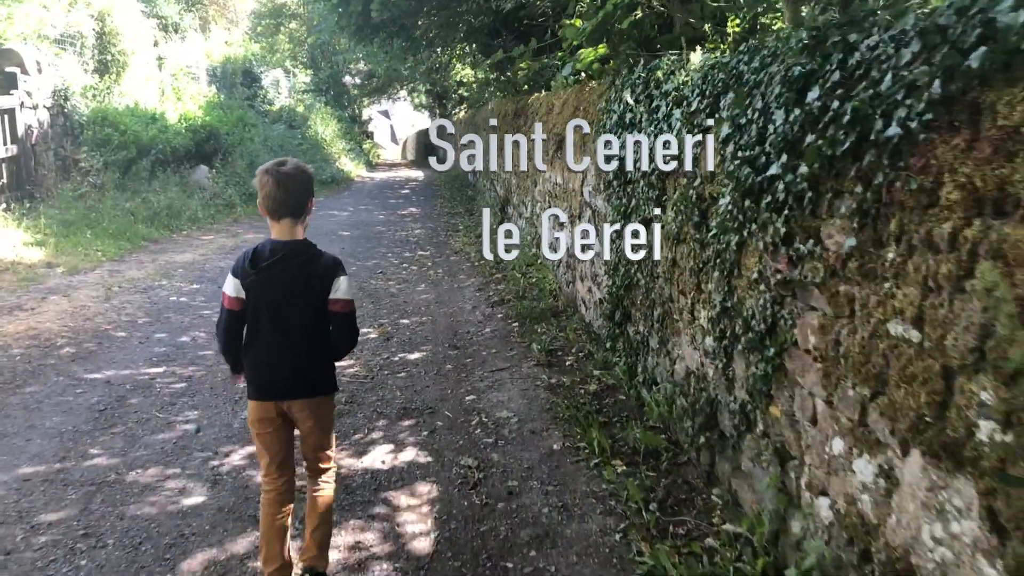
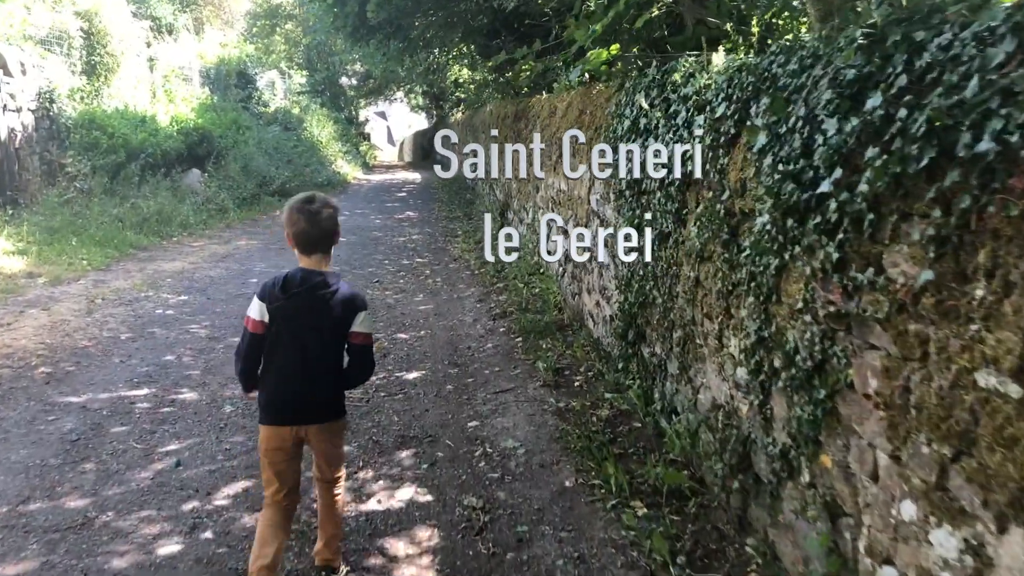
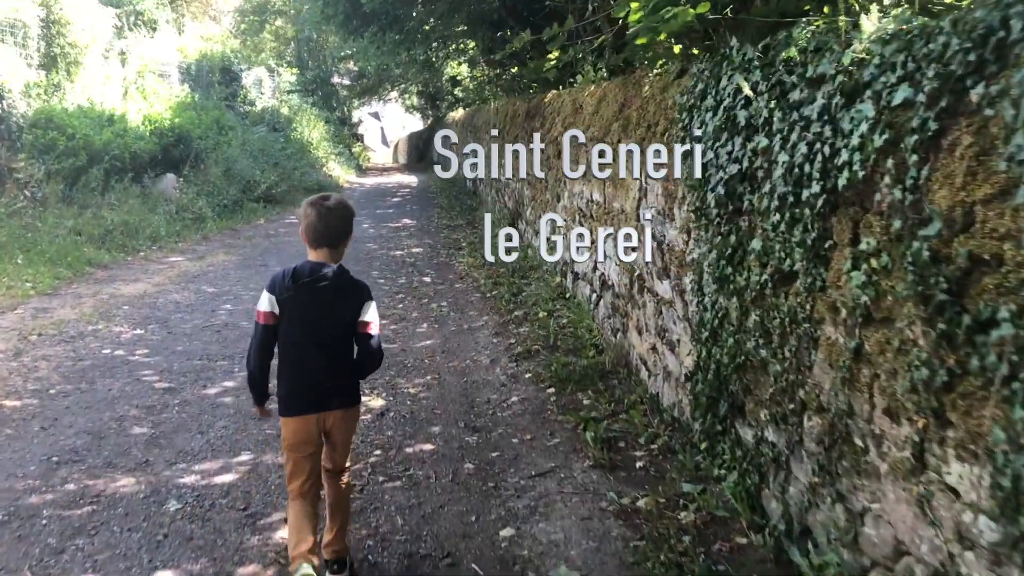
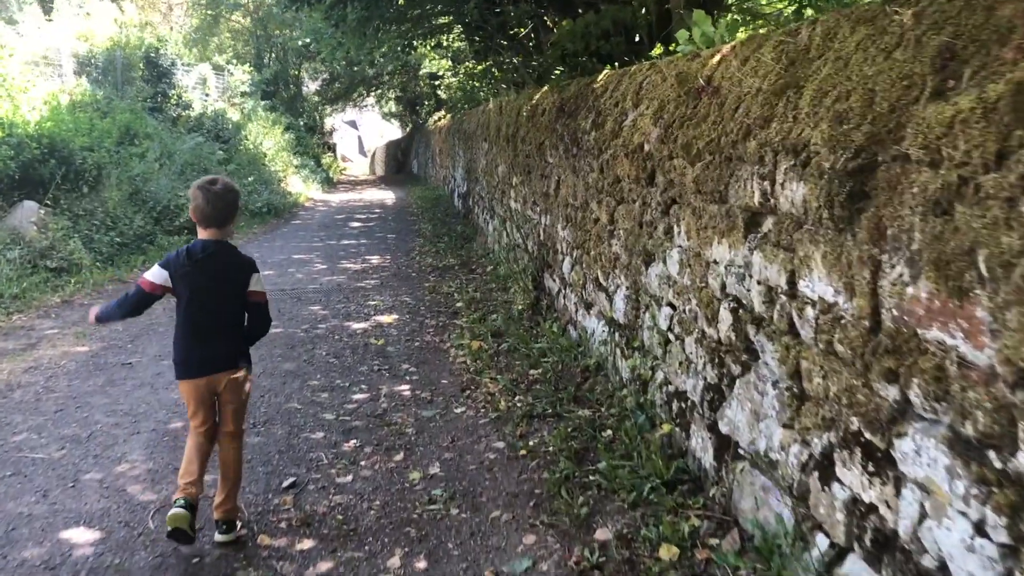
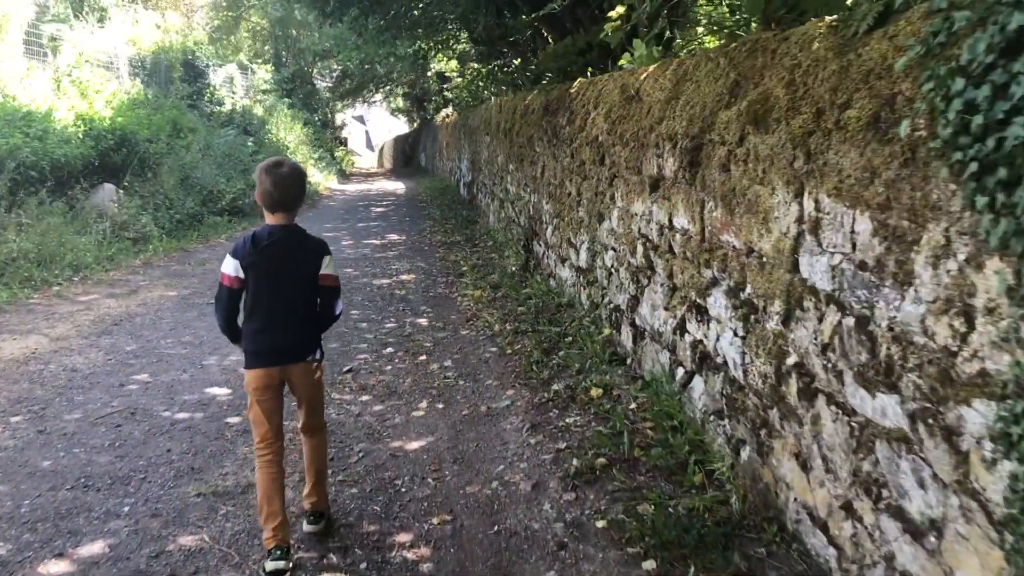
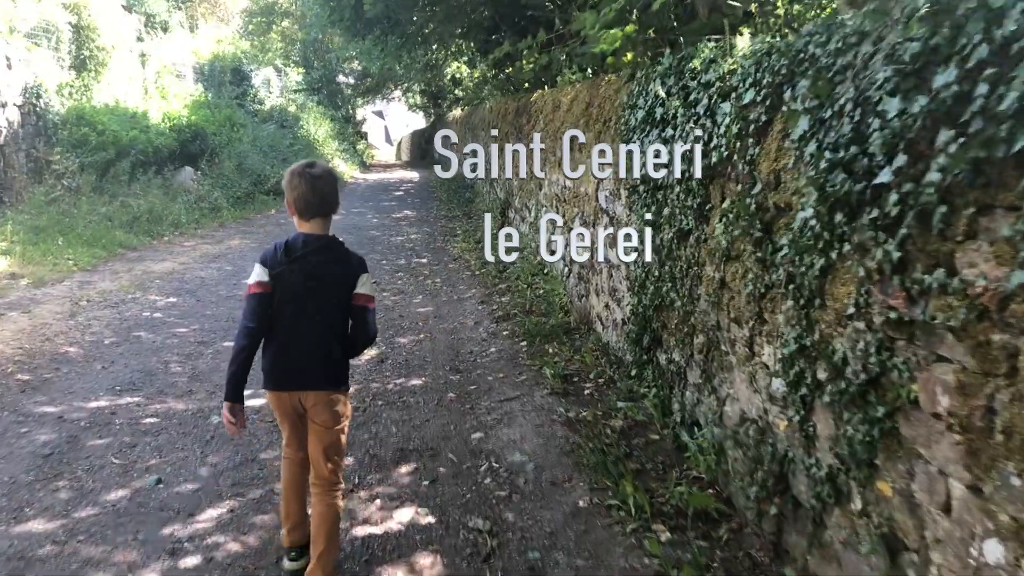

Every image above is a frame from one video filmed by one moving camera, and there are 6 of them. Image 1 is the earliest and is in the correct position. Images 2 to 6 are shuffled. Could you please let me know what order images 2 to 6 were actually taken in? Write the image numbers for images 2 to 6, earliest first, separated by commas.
2, 6, 3, 5, 4
